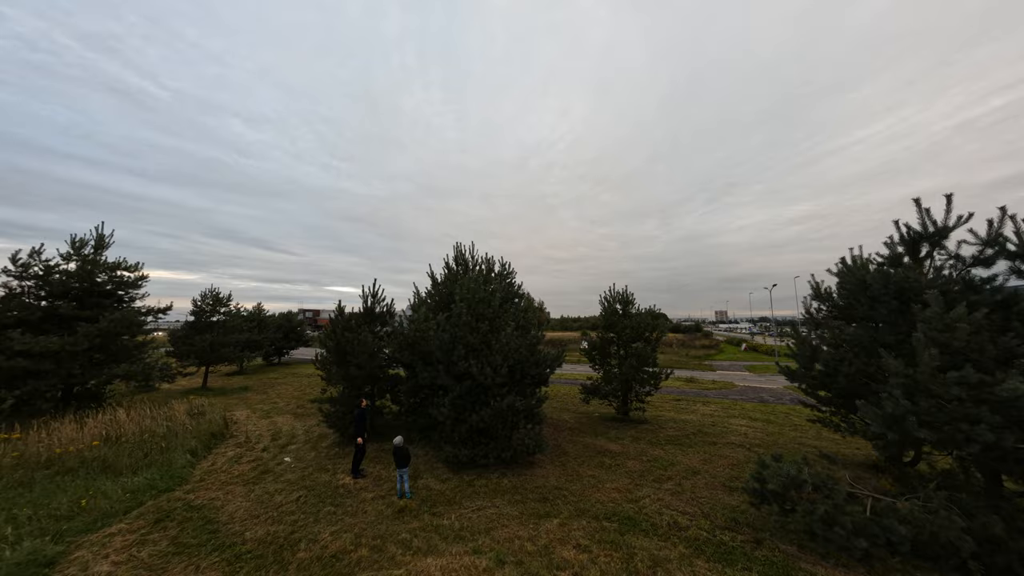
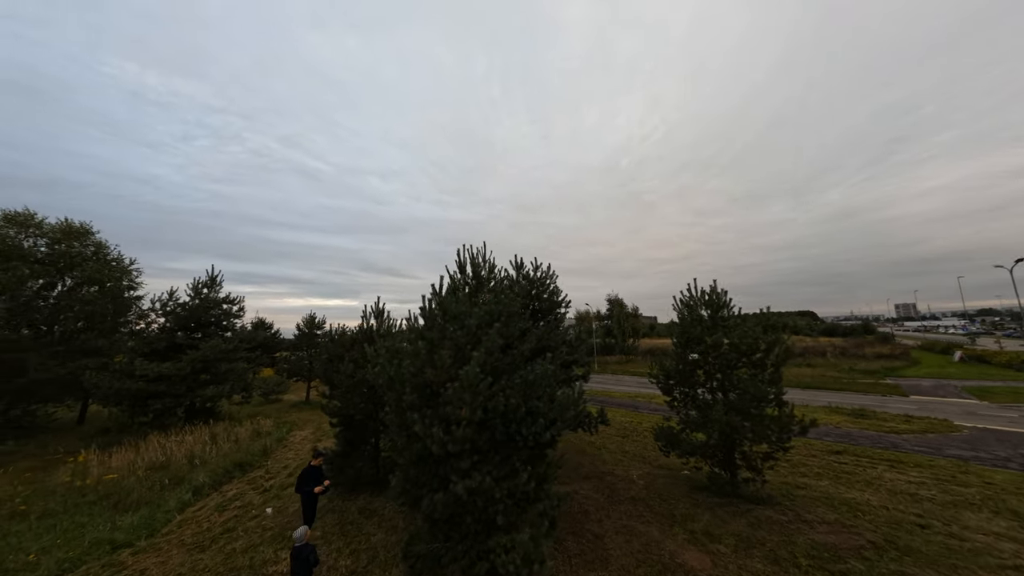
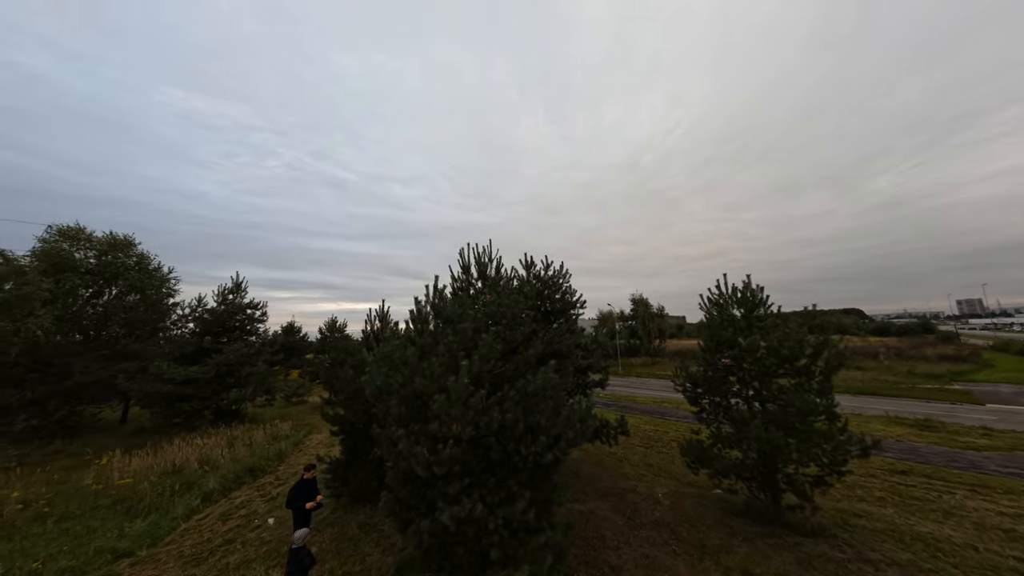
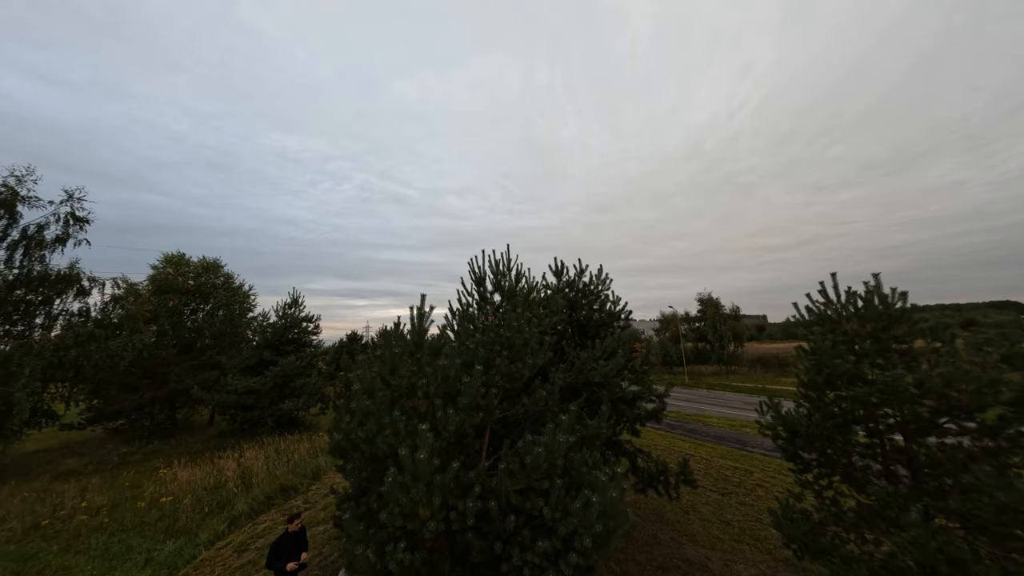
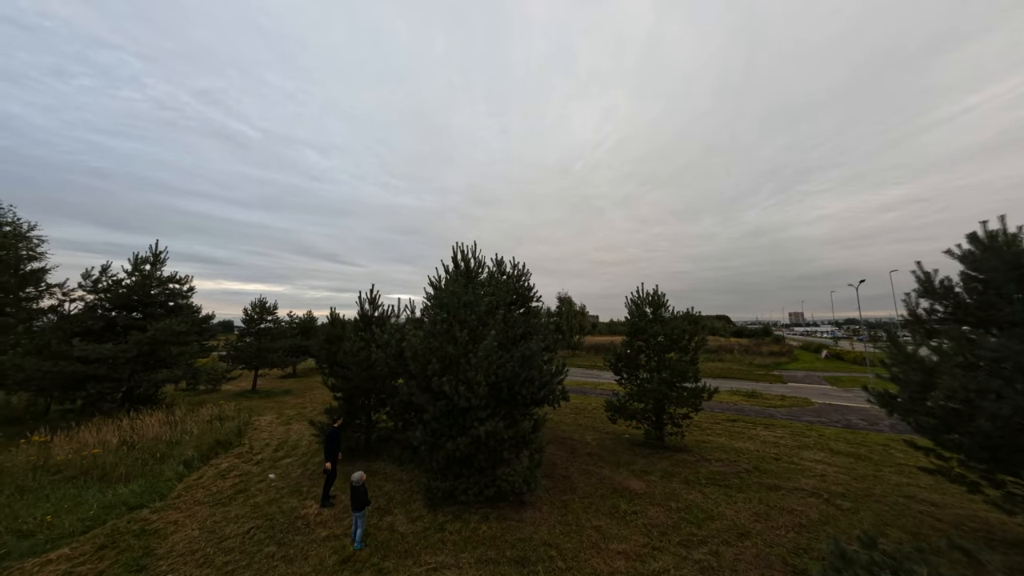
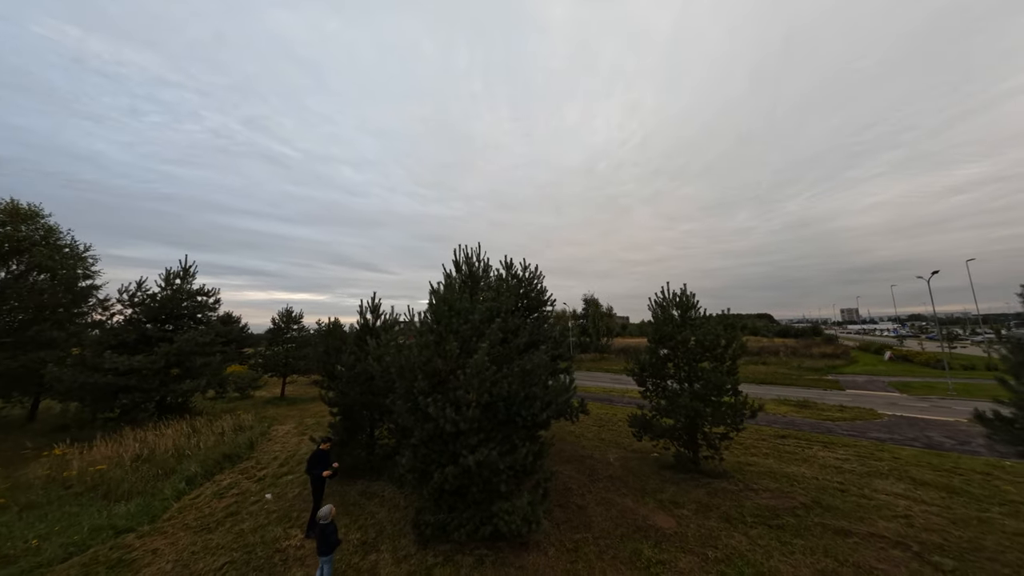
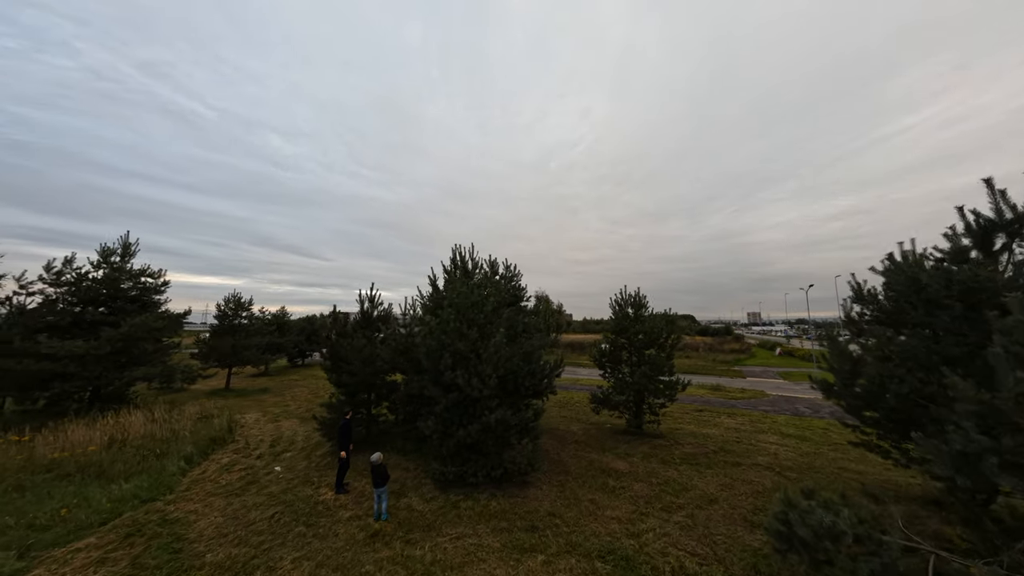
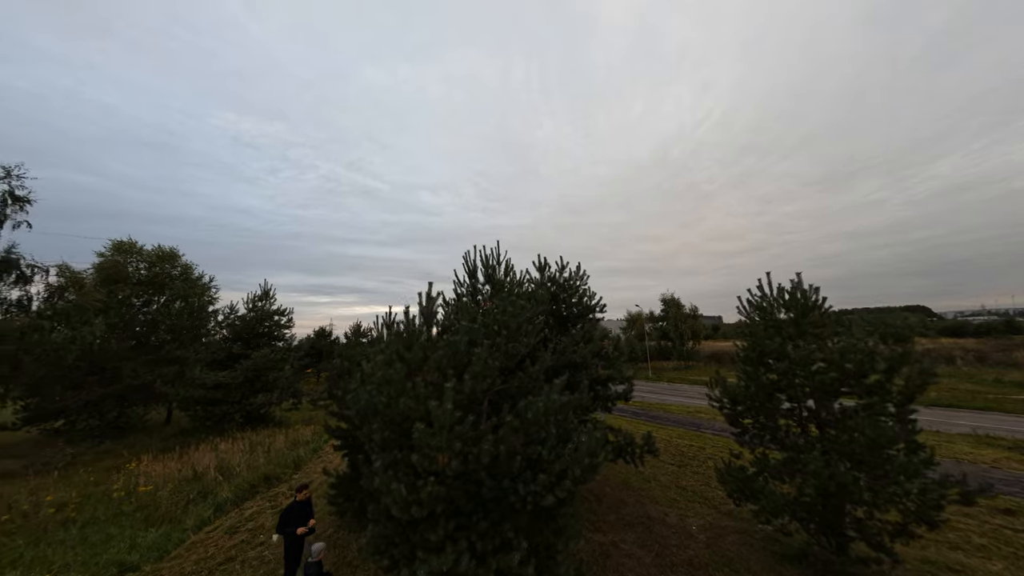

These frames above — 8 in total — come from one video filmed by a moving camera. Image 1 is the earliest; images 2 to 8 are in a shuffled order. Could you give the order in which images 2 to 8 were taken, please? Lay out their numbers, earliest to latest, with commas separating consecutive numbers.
7, 5, 6, 2, 3, 8, 4
